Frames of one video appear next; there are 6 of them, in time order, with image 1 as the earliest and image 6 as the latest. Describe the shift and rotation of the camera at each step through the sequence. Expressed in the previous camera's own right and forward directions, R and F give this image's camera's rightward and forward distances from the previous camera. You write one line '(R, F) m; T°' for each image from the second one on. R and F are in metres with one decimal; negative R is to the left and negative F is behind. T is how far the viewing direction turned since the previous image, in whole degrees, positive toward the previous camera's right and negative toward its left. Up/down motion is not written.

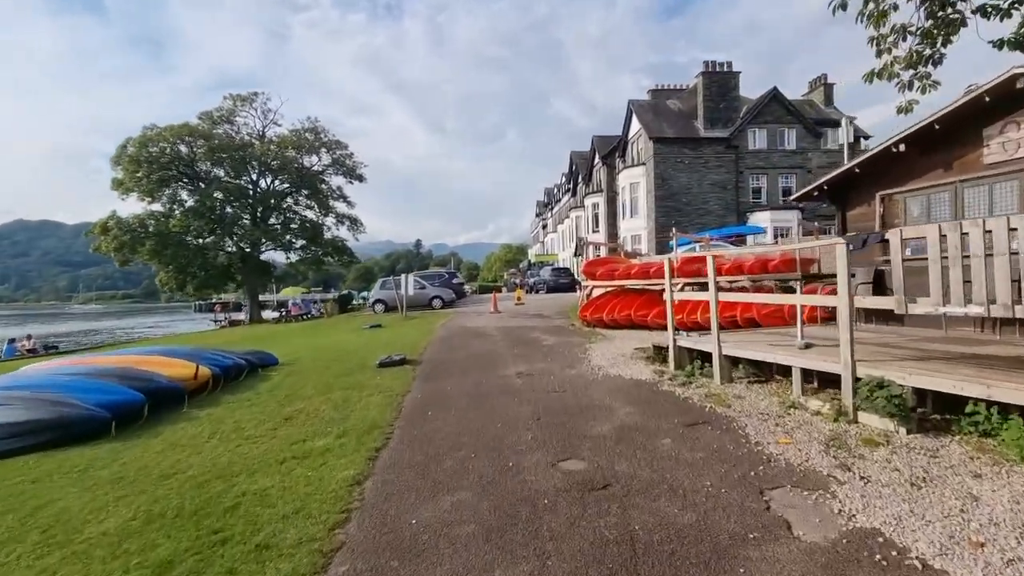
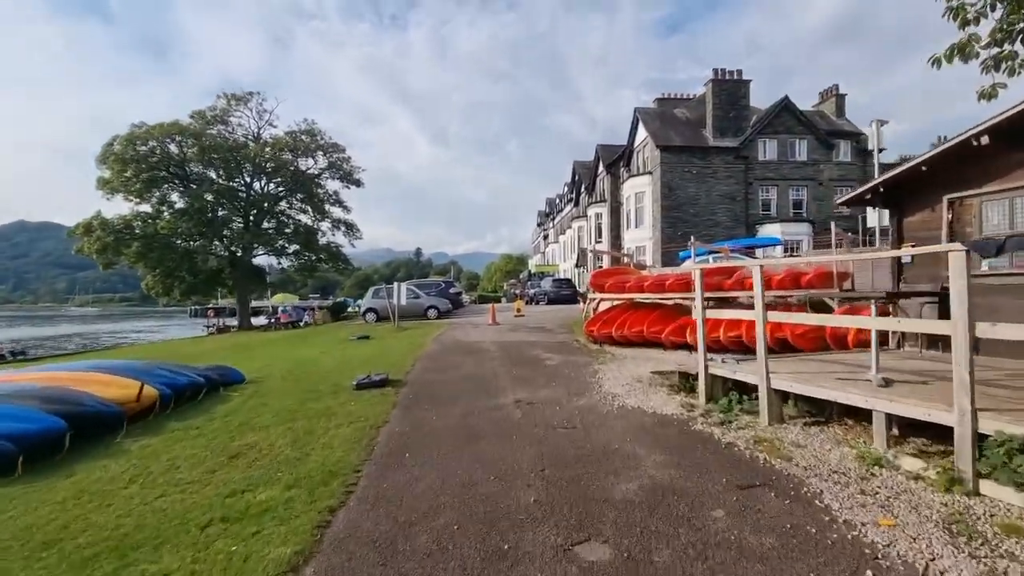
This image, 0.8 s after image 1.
(0.0, +1.4) m; 0°
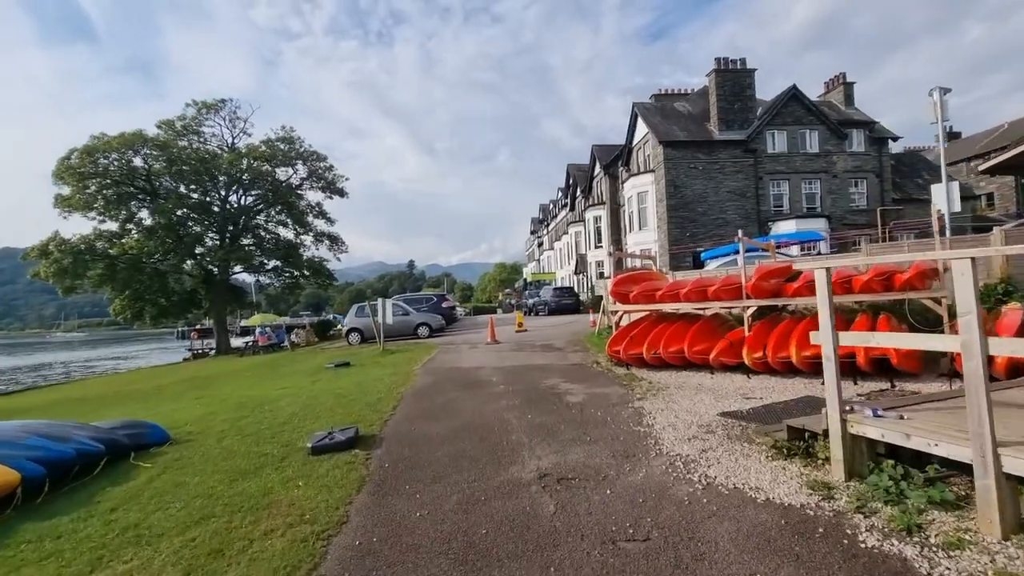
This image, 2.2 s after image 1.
(-0.2, +2.6) m; +1°
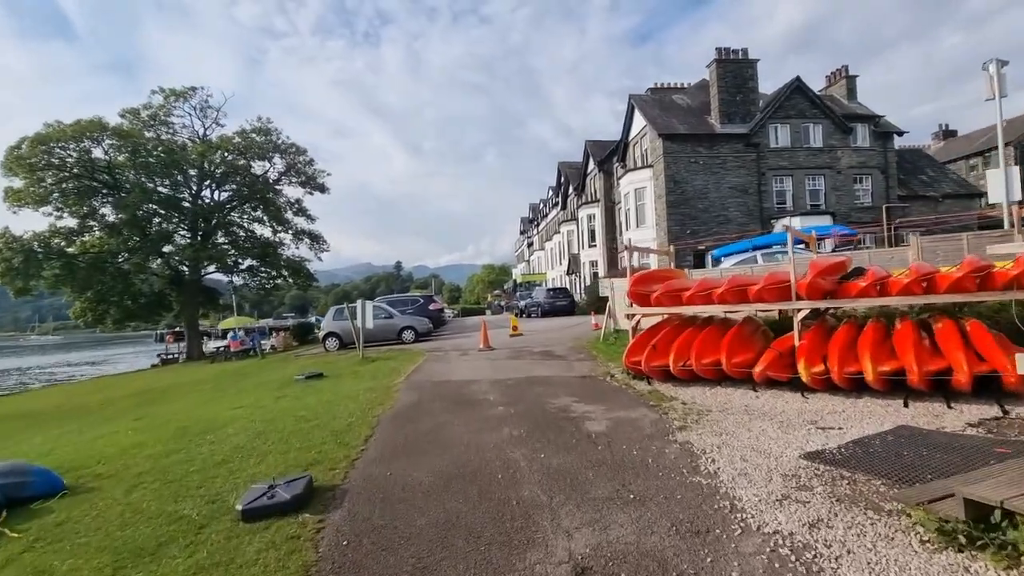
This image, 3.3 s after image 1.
(-0.2, +1.8) m; +1°
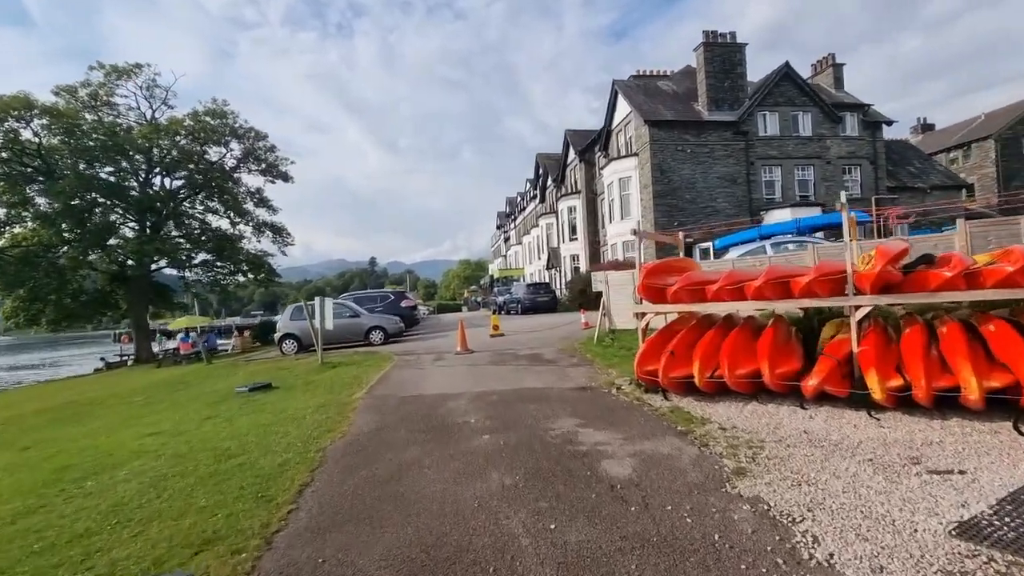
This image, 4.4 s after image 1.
(-0.1, +1.9) m; +3°
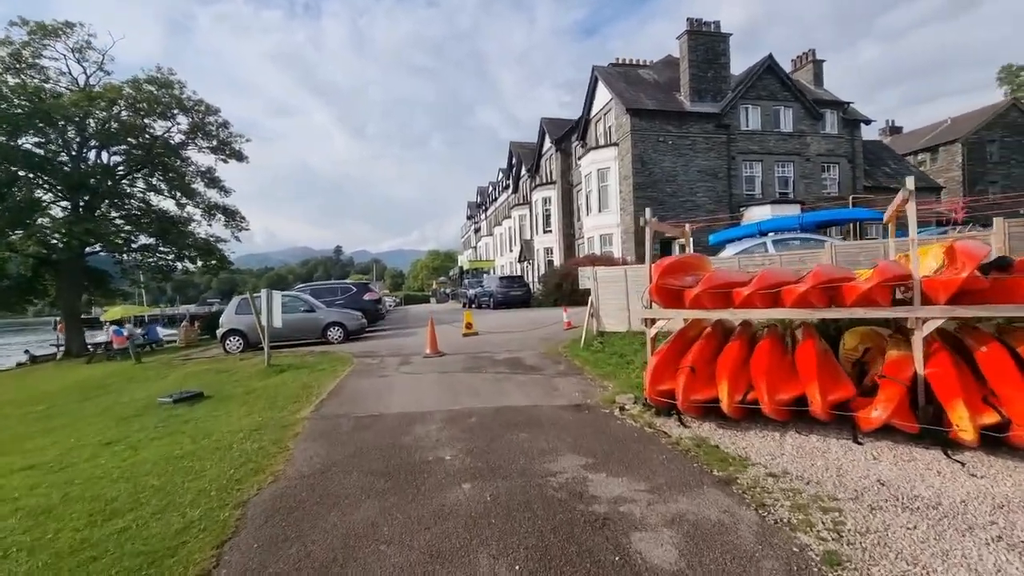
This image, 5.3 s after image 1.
(-0.2, +1.5) m; +4°
